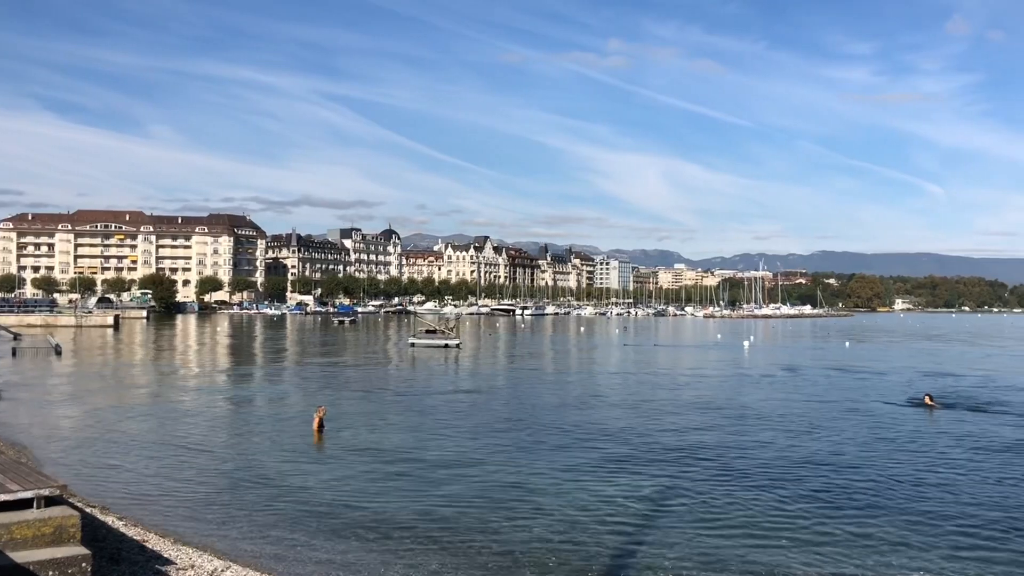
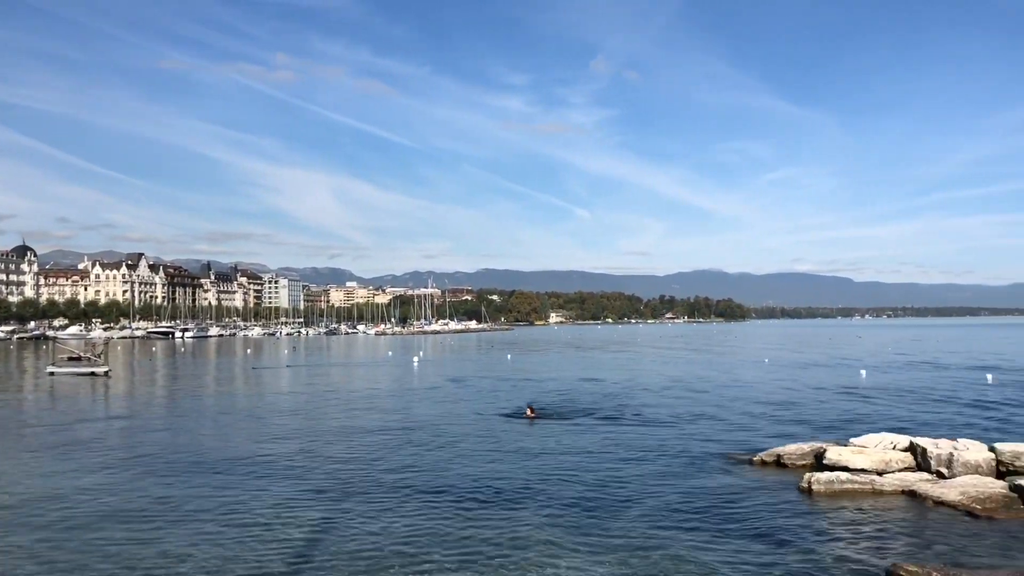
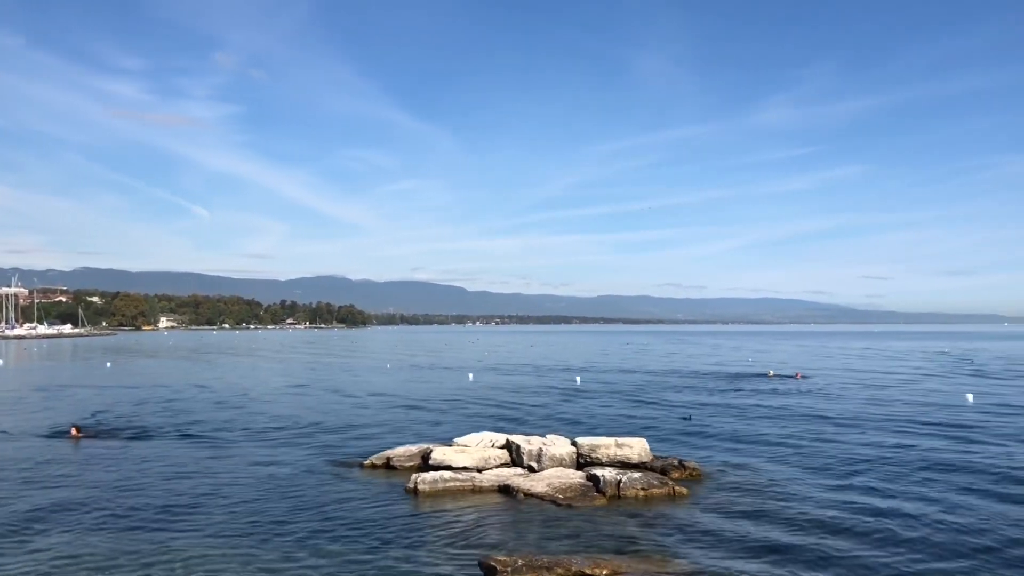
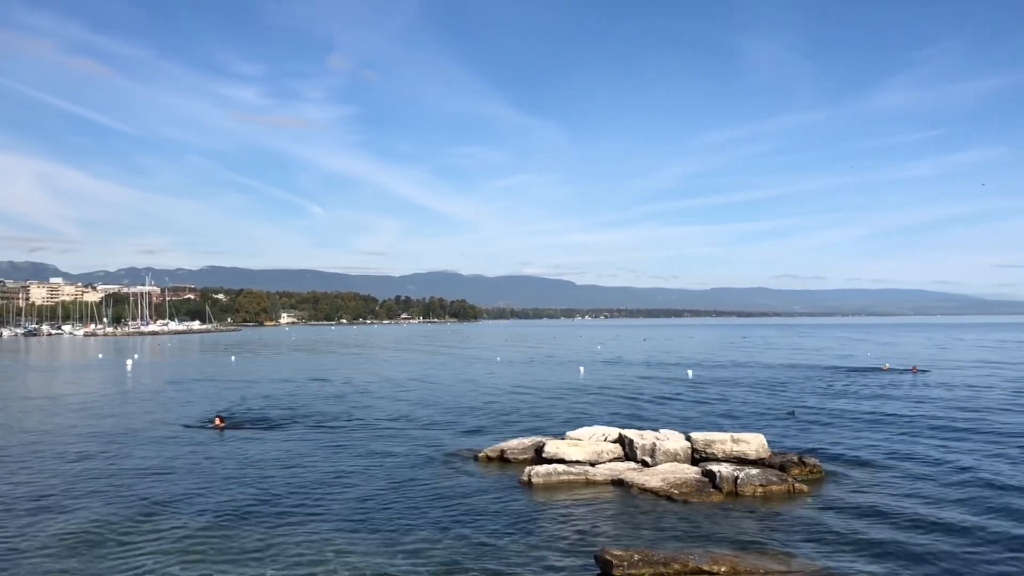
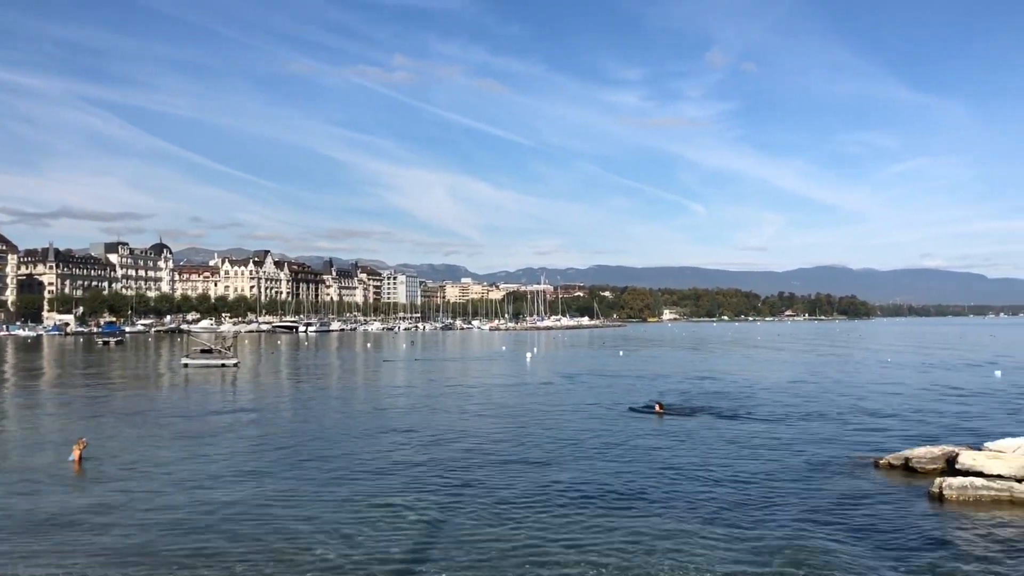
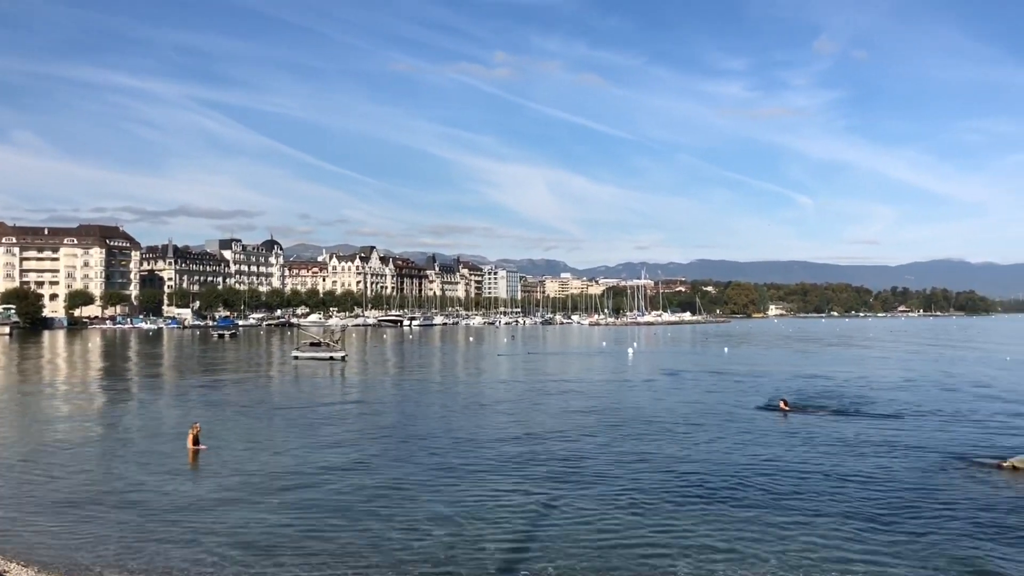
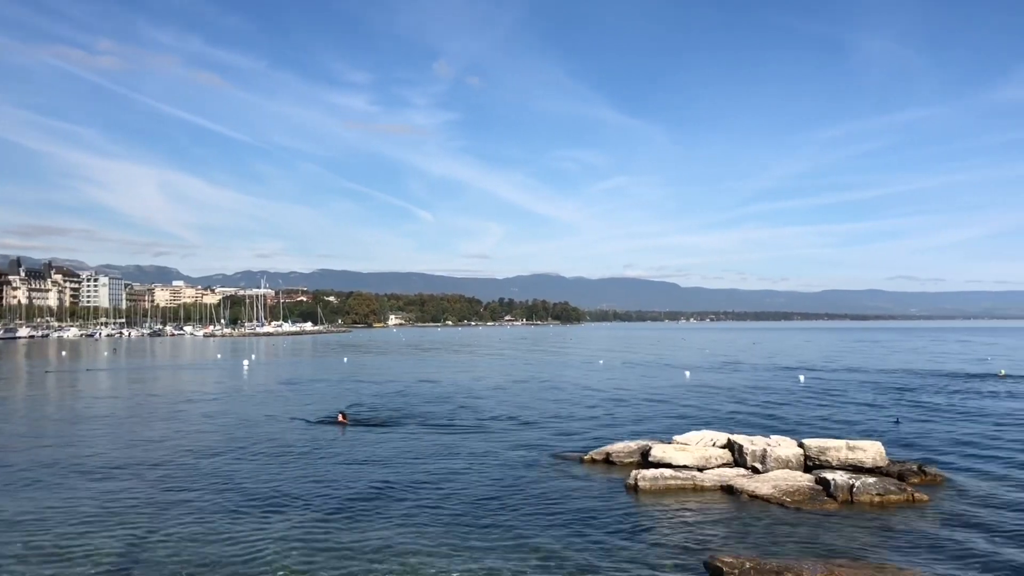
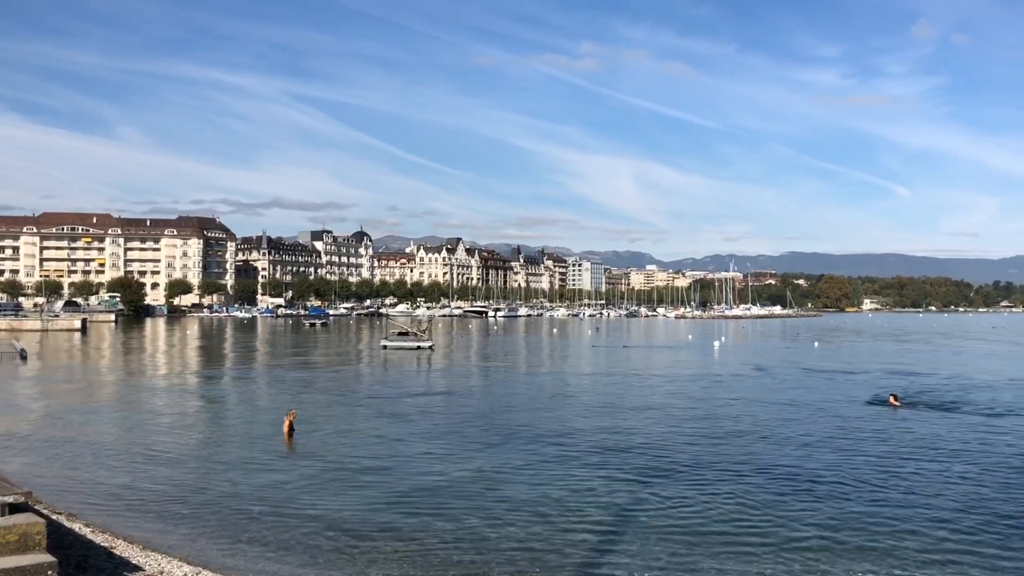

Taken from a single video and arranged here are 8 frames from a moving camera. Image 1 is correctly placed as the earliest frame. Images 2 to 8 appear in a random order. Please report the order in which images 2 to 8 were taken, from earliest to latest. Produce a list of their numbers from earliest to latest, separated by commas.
8, 6, 5, 2, 7, 4, 3
